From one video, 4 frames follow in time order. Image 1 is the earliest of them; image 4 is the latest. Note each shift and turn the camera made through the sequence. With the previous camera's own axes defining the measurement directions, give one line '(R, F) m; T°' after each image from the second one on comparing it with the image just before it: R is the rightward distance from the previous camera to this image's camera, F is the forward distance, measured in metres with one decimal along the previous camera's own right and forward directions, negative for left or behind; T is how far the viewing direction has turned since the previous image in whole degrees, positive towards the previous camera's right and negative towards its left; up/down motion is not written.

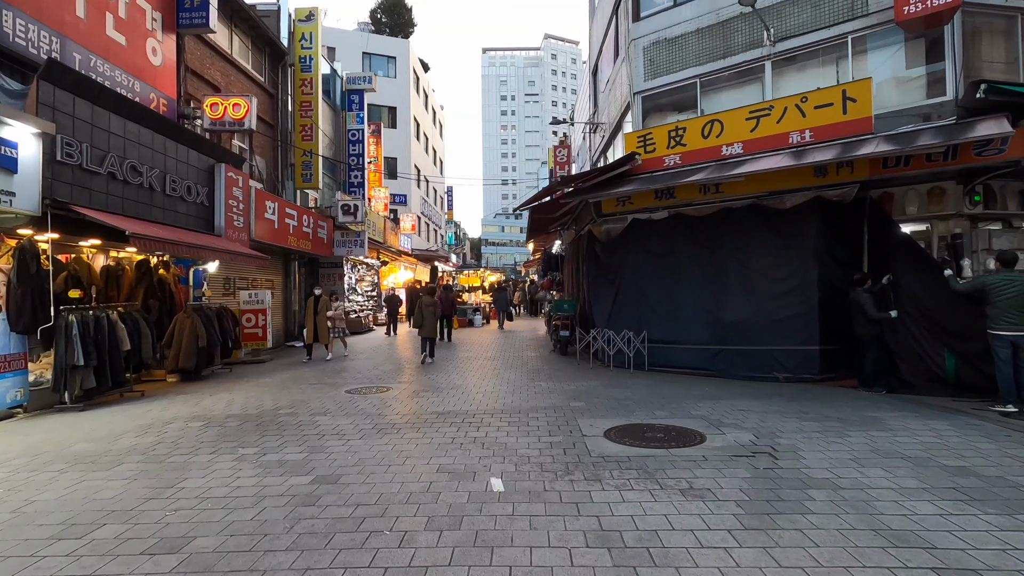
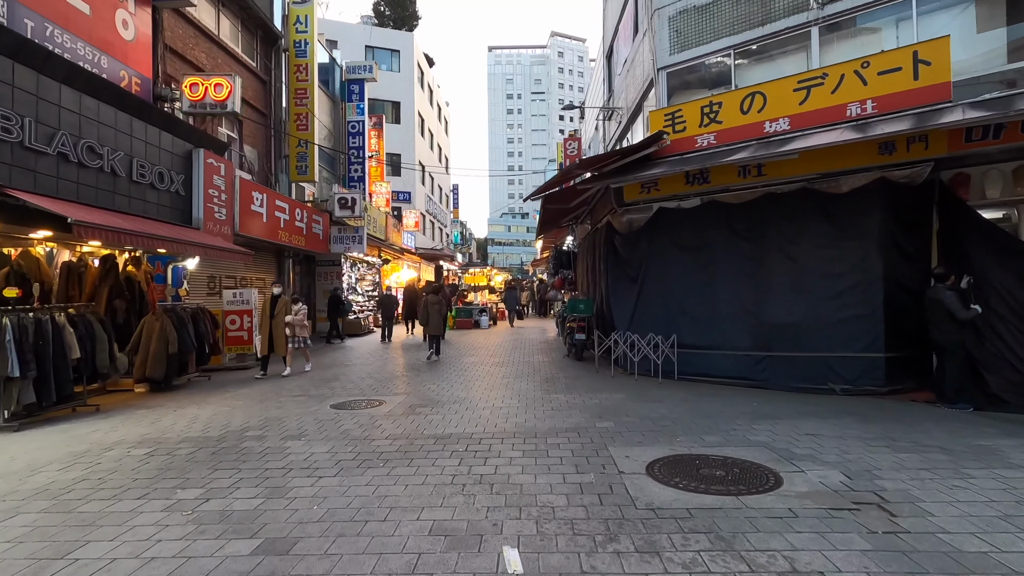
(-0.1, +1.1) m; -1°
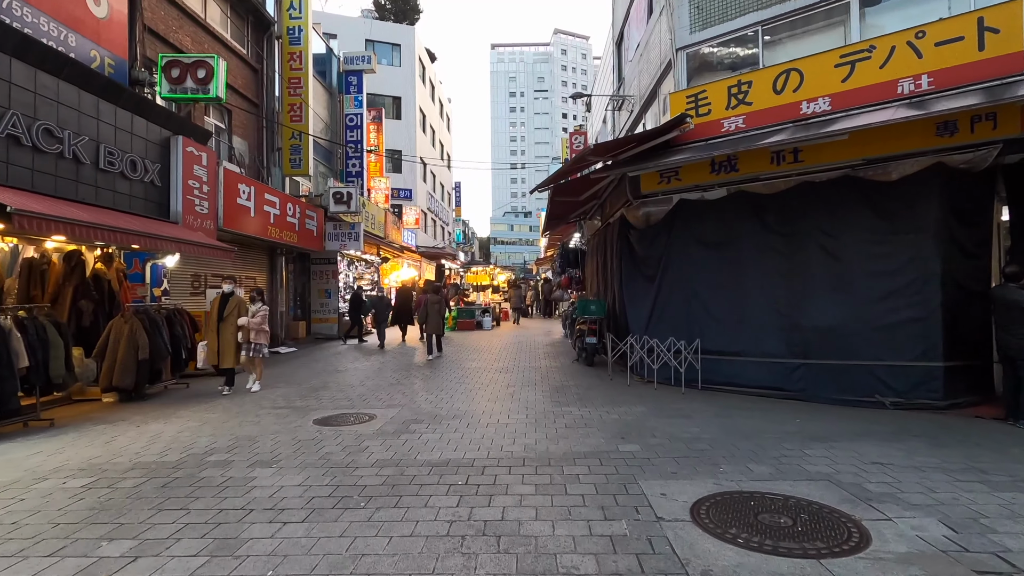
(-0.1, +0.8) m; 0°
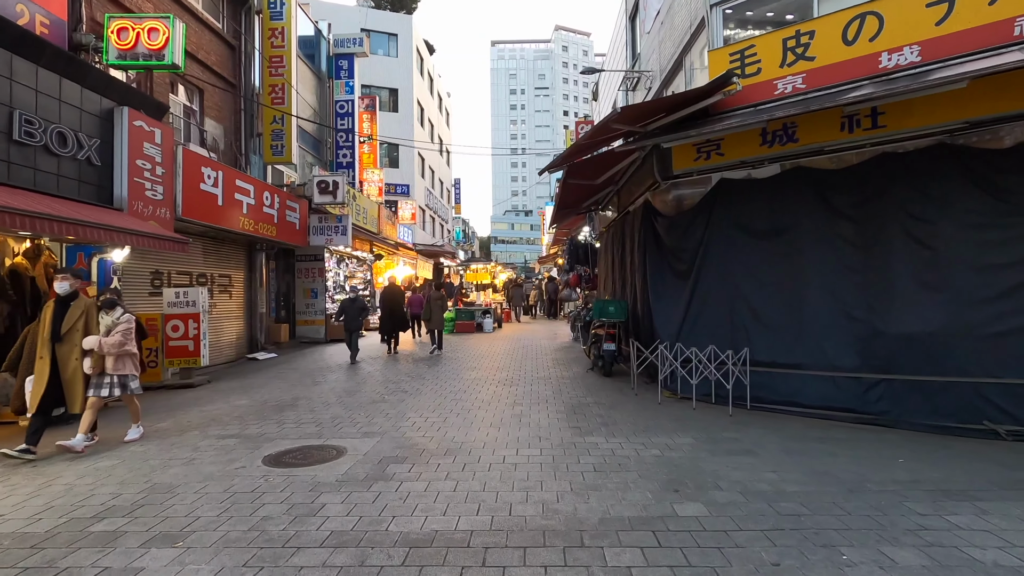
(-0.1, +1.3) m; 0°
